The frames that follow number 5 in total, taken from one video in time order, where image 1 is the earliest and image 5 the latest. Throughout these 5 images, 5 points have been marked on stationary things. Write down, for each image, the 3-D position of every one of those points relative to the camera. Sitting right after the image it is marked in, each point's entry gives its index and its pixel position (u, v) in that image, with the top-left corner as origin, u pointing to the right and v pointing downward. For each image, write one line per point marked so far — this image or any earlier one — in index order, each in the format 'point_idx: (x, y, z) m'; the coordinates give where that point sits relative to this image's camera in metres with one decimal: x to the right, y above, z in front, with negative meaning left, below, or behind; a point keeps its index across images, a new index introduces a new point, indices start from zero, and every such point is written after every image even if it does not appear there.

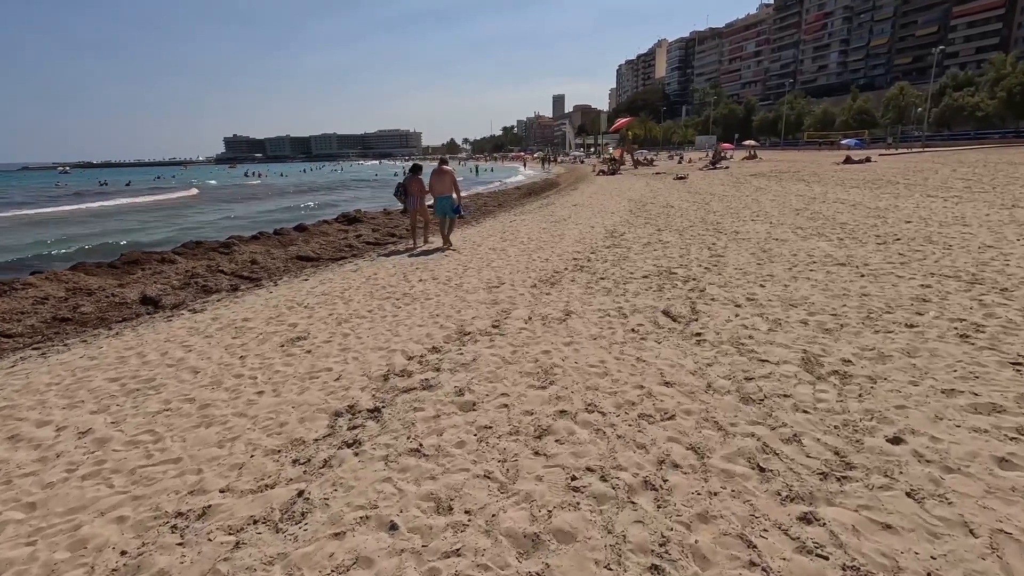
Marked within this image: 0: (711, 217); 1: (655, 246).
0: (+5.0, +1.8, +13.5) m
1: (+2.6, +0.8, +9.9) m
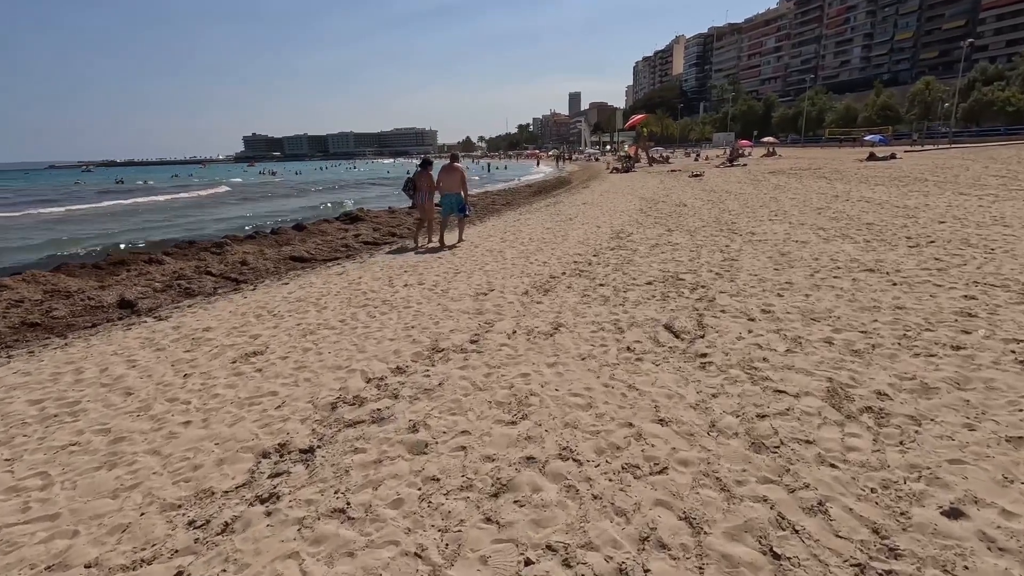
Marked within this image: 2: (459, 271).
0: (+5.1, +1.7, +12.7) m
1: (+2.6, +0.7, +9.2) m
2: (-0.8, +0.3, +8.4) m
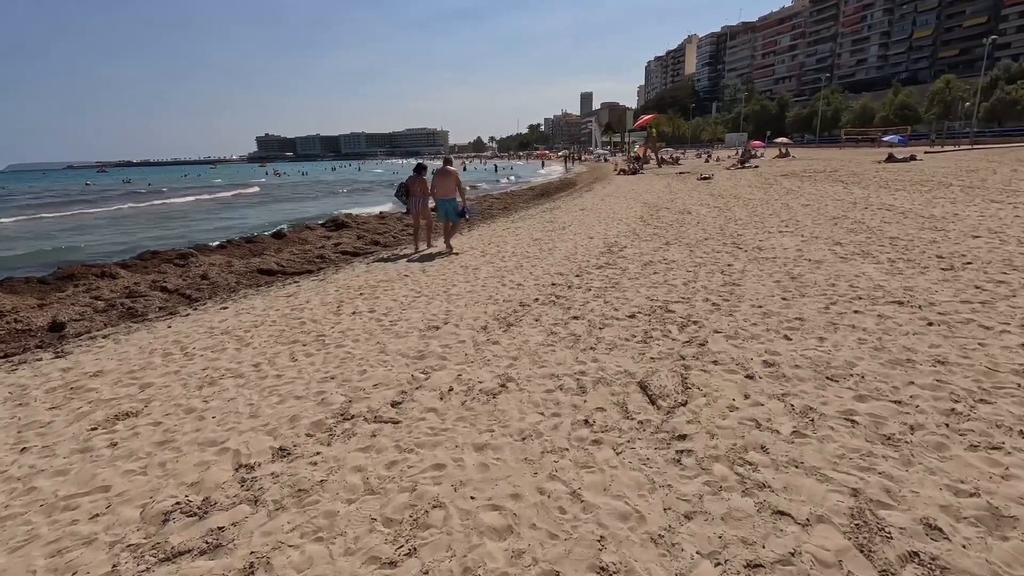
0: (+4.7, +1.3, +11.6) m
1: (+2.2, +0.3, +8.1) m
2: (-1.3, -0.1, +7.3) m
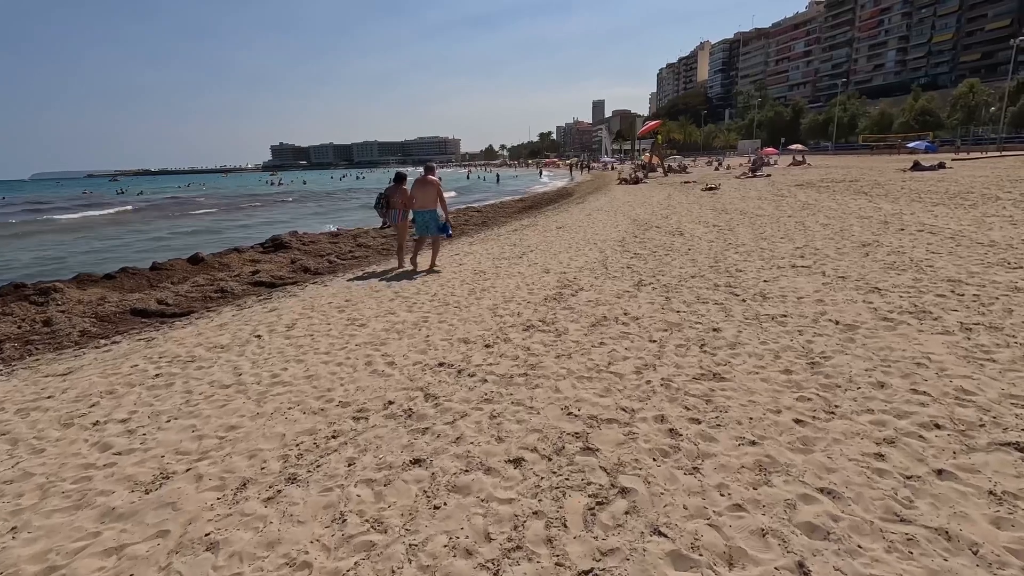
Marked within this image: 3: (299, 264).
0: (+3.6, +0.5, +9.0) m
1: (+1.0, -0.4, +5.5) m
2: (-2.5, -0.8, +4.8) m
3: (-5.4, +0.6, +13.5) m
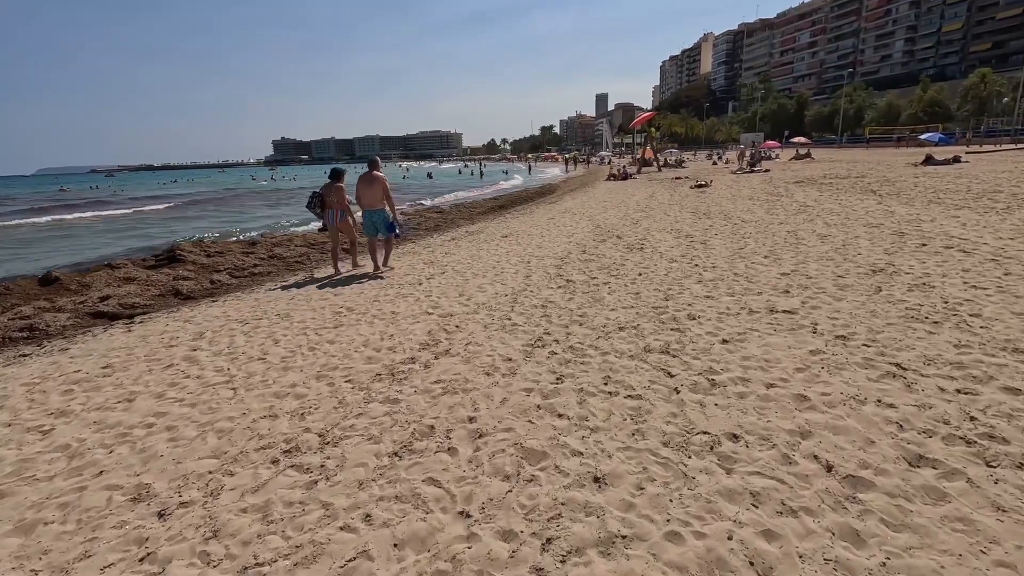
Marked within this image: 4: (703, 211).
0: (+2.1, -0.1, +6.4) m
1: (-0.6, -1.0, +3.0) m
2: (-4.1, -1.4, +2.3) m
3: (-6.9, 0.0, +11.0) m
4: (+5.3, +2.2, +14.8) m
